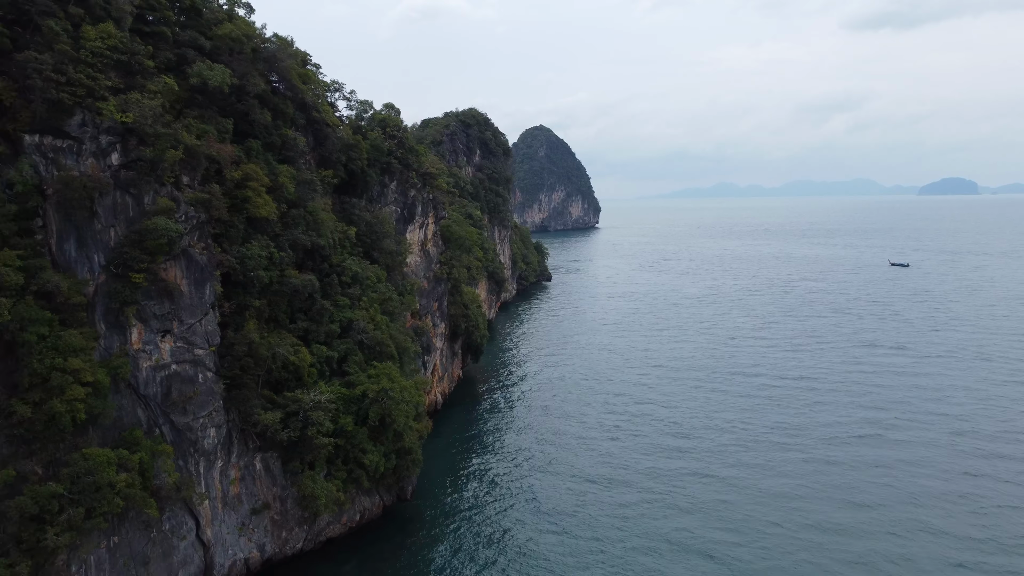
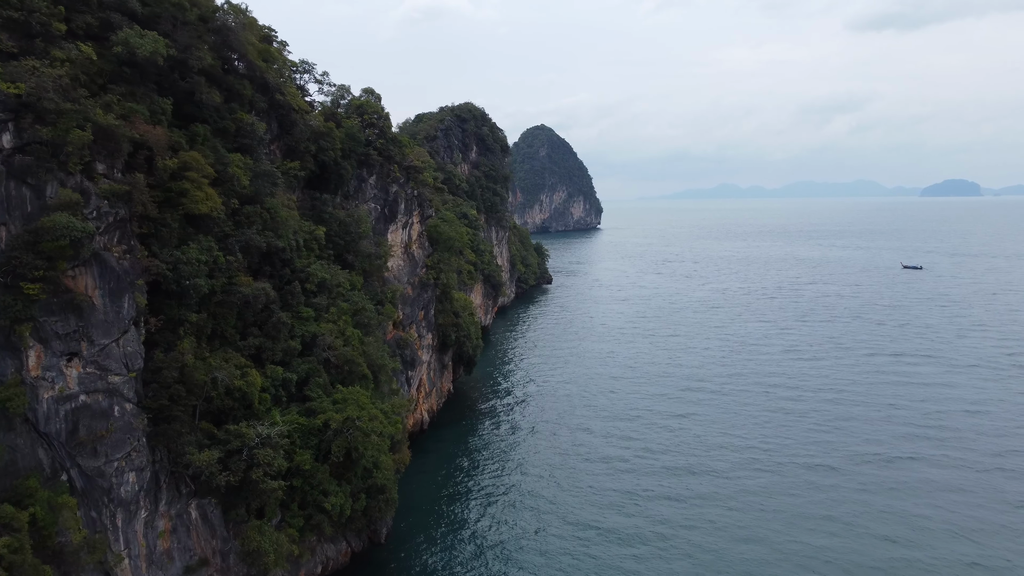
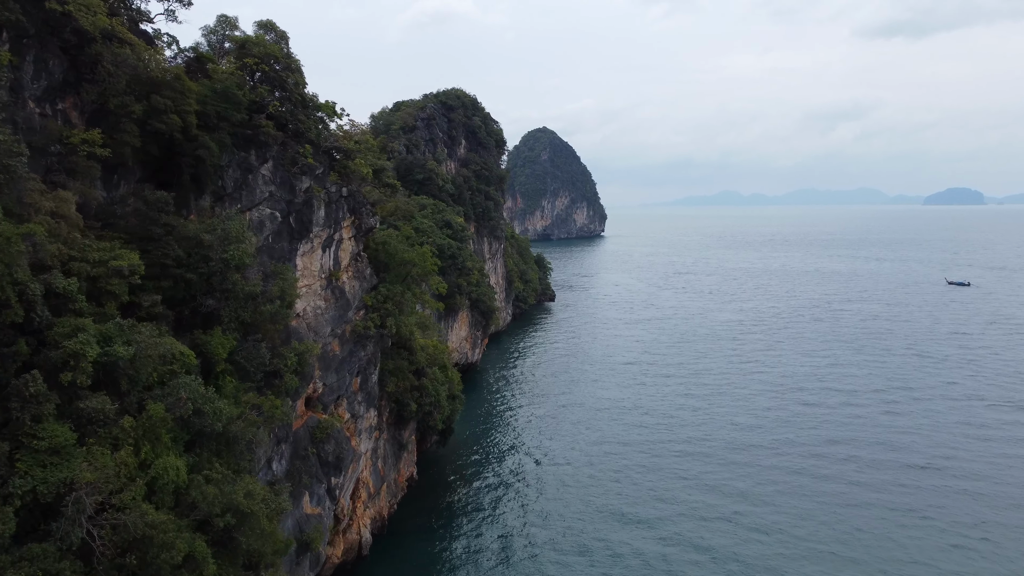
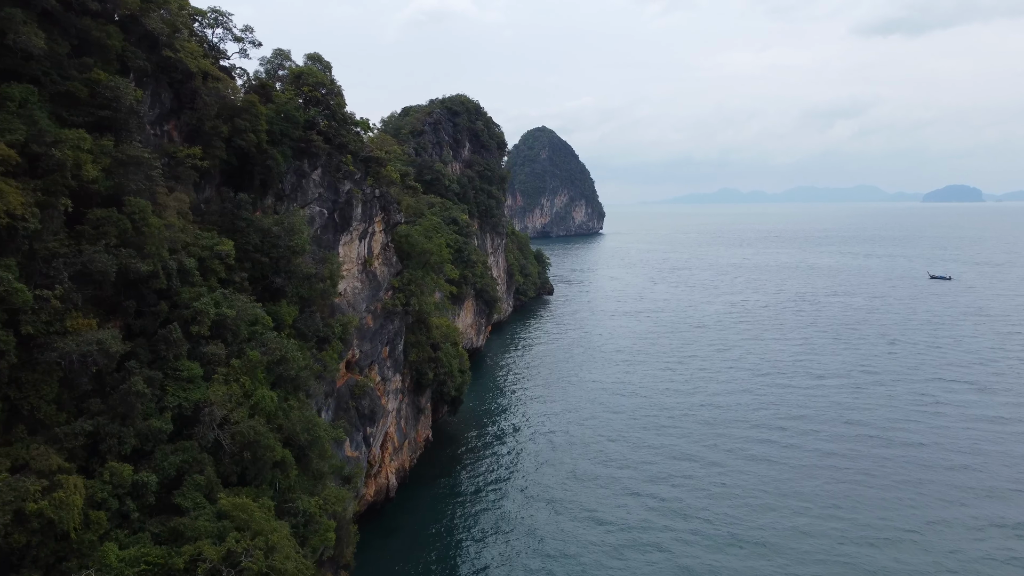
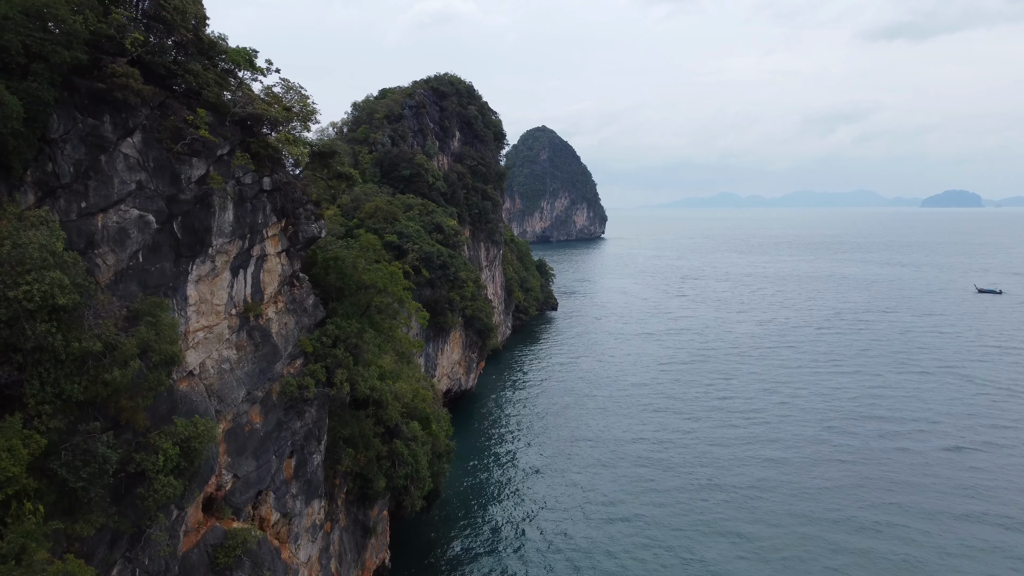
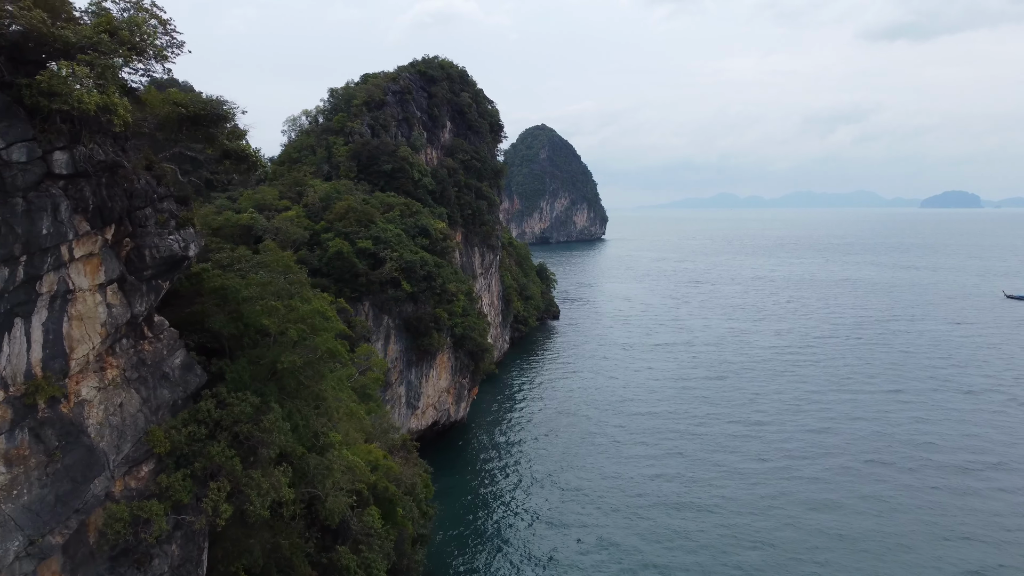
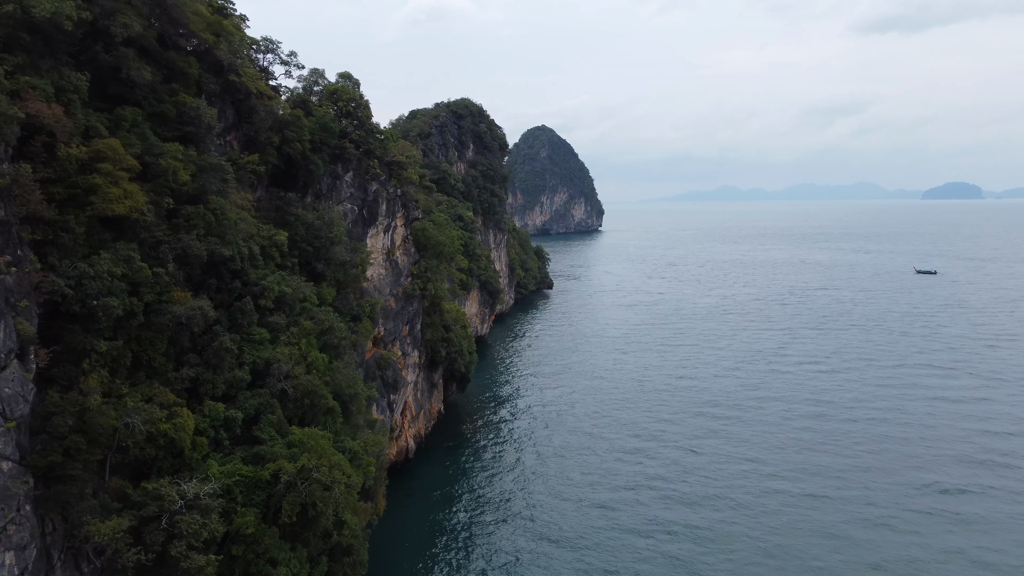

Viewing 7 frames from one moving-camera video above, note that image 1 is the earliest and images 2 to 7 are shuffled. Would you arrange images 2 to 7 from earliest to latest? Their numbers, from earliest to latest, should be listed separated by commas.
2, 7, 4, 3, 5, 6
